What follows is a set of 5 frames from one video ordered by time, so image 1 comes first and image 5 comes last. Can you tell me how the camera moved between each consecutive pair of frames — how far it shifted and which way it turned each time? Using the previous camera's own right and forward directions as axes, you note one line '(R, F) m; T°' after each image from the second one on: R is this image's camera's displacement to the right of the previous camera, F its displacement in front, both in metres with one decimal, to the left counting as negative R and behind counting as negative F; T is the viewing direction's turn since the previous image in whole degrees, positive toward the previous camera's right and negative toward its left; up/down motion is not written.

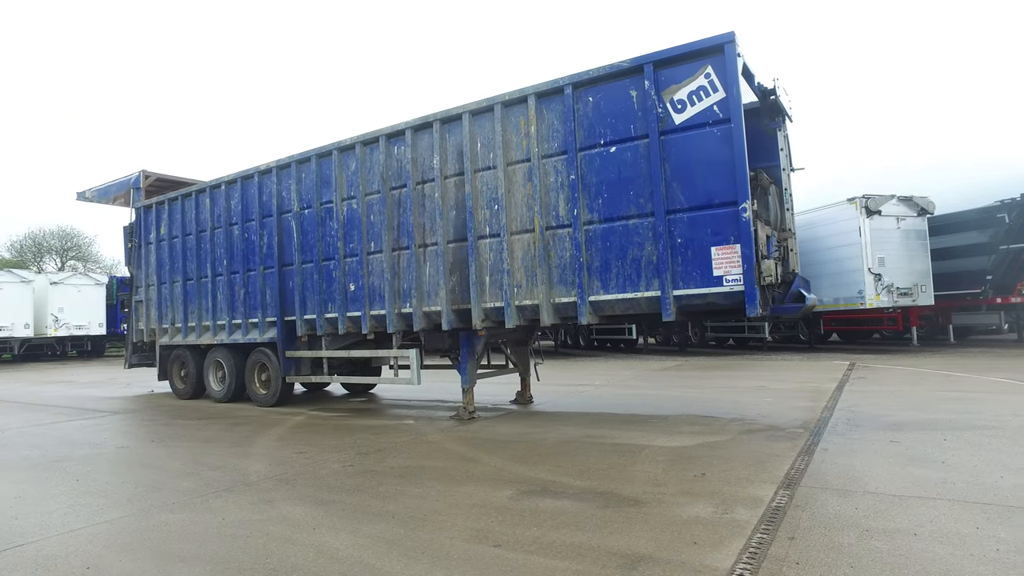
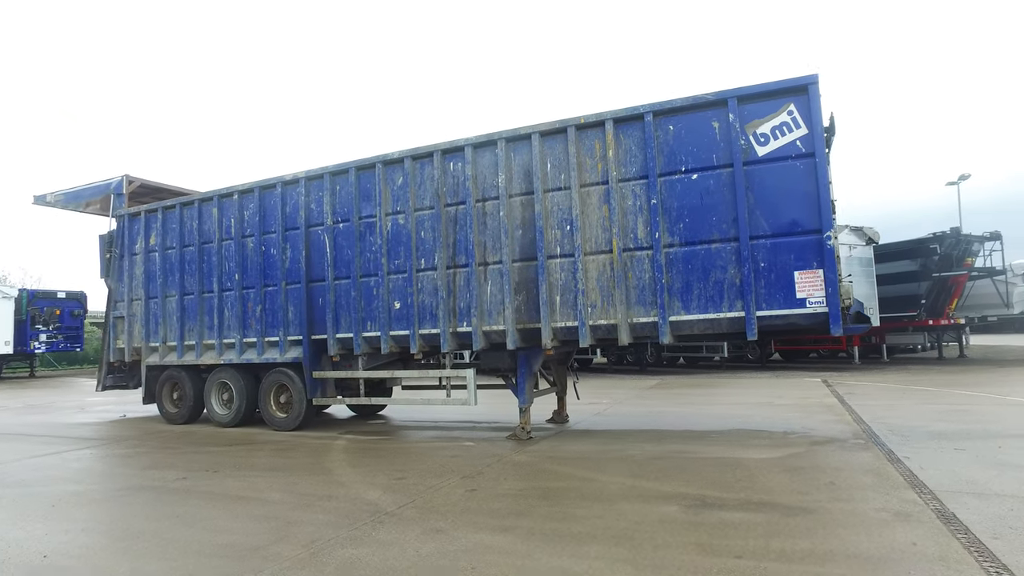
(-1.9, +0.1) m; +9°
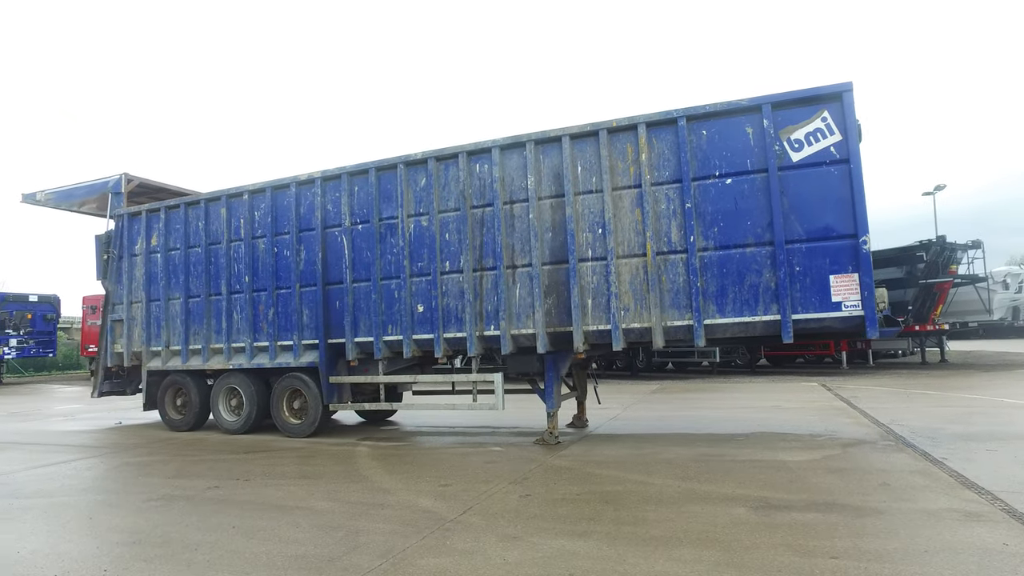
(-0.7, +0.1) m; +3°
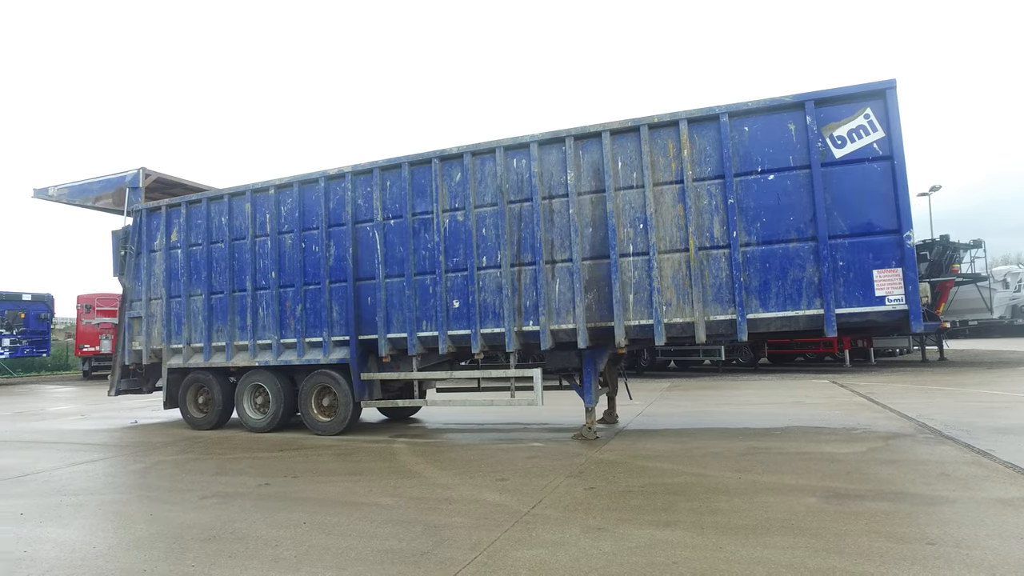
(-0.7, 0.0) m; +2°
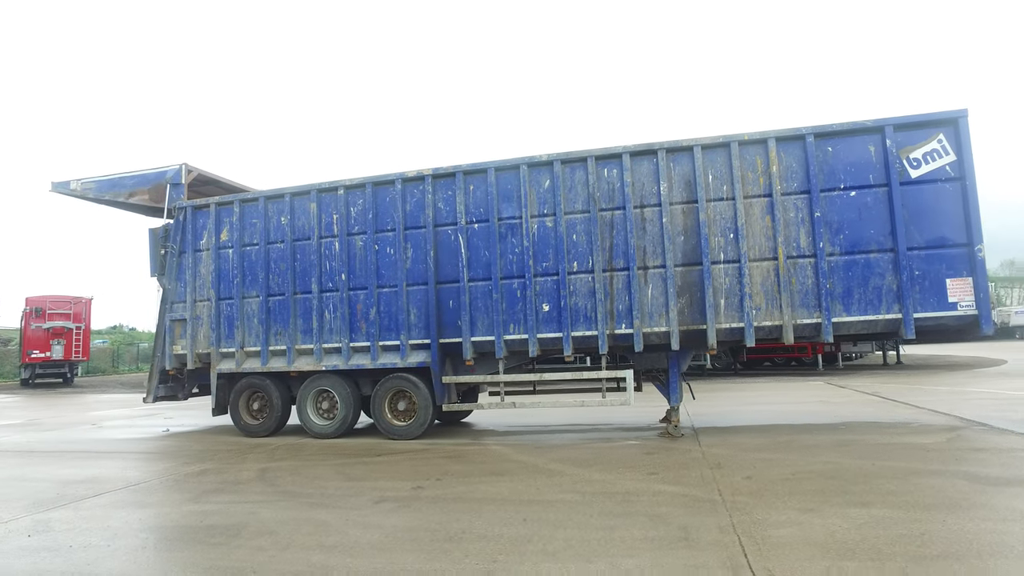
(-2.1, -0.1) m; +7°
